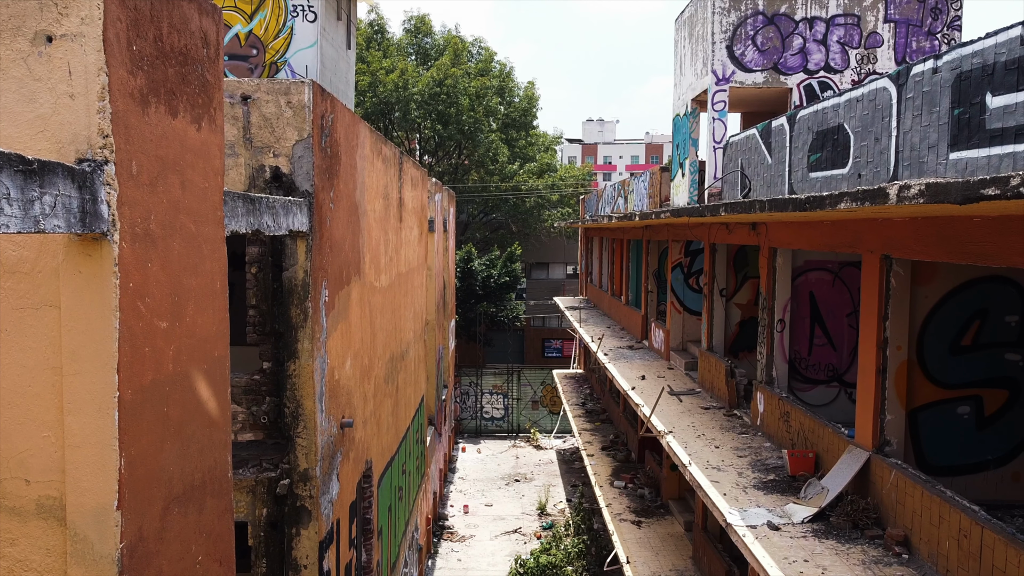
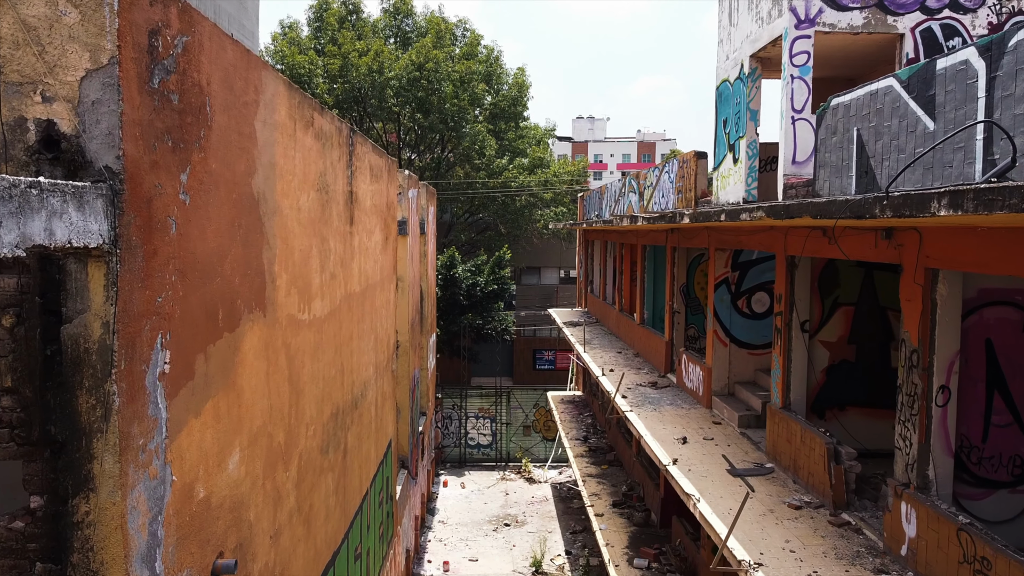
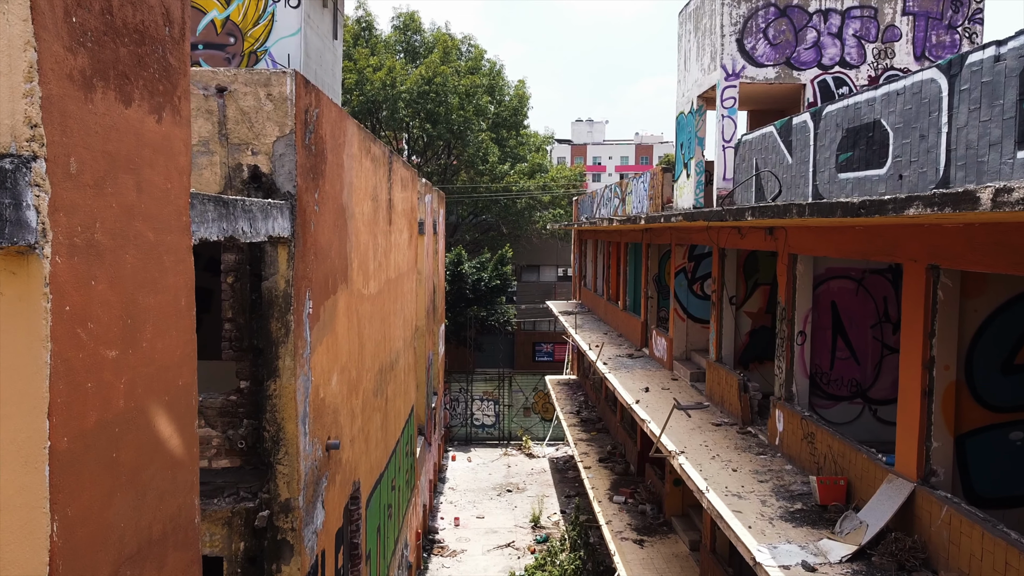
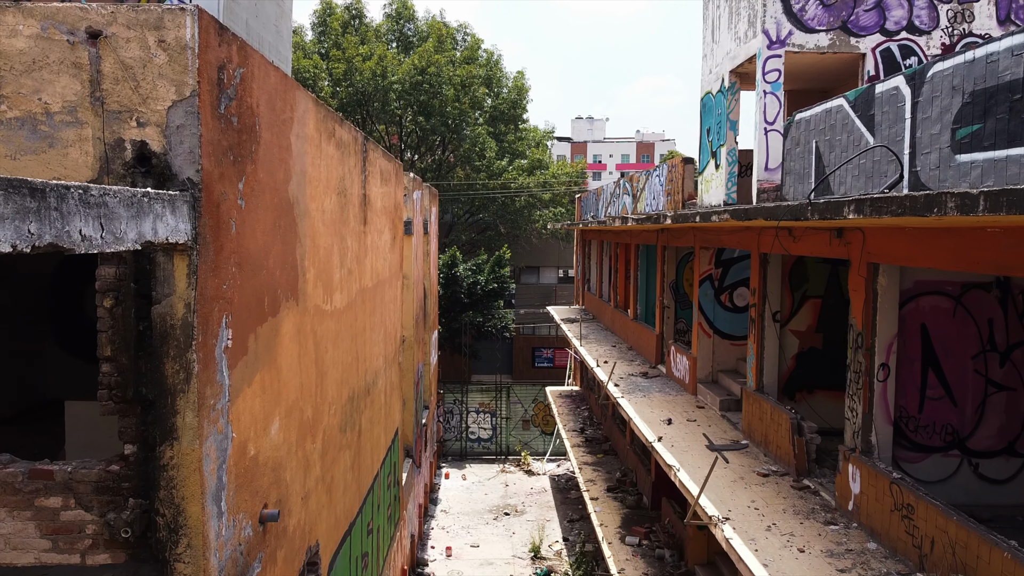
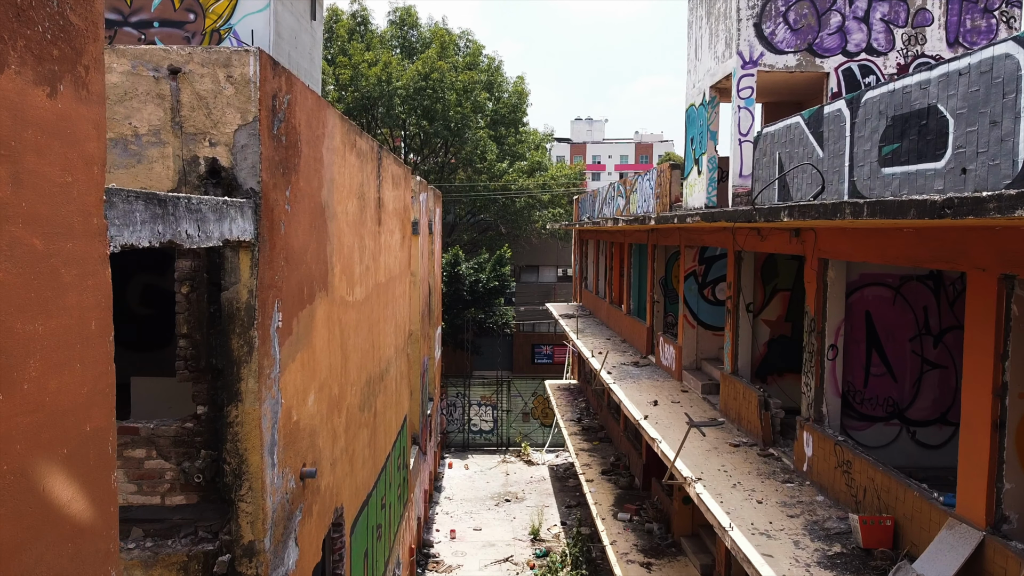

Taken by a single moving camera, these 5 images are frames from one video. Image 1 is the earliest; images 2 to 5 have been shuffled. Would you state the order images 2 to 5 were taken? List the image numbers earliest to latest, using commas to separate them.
3, 5, 4, 2
